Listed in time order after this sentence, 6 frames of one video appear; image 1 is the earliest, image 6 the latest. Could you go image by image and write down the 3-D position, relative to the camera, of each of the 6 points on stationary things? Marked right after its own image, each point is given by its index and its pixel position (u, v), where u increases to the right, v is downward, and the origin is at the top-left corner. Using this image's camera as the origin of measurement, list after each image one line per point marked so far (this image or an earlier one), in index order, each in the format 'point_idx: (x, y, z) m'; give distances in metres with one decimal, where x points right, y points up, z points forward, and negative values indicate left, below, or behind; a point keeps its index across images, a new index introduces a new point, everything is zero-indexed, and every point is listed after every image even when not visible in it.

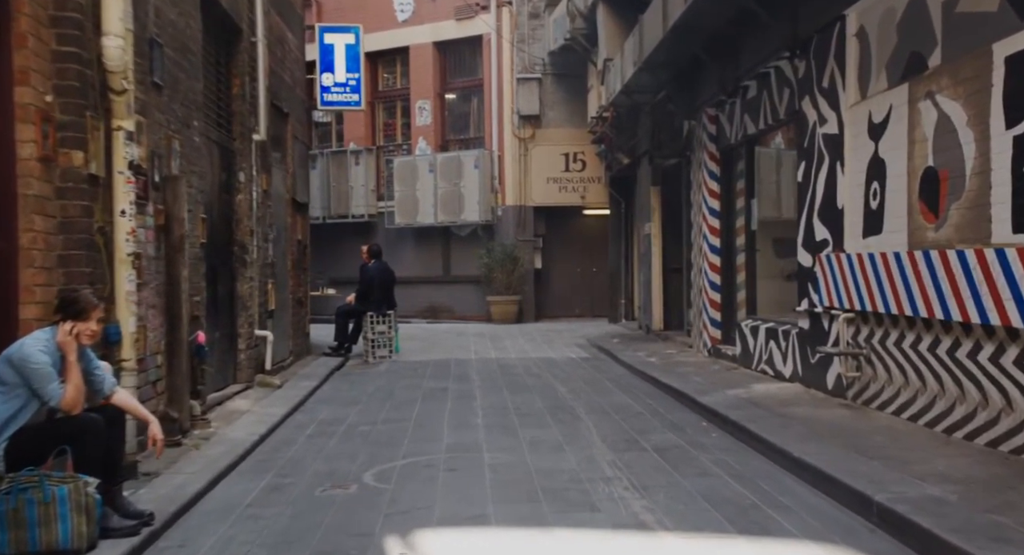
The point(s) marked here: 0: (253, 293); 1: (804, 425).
0: (-2.9, -0.2, +10.7) m
1: (+2.1, -1.1, +6.9) m
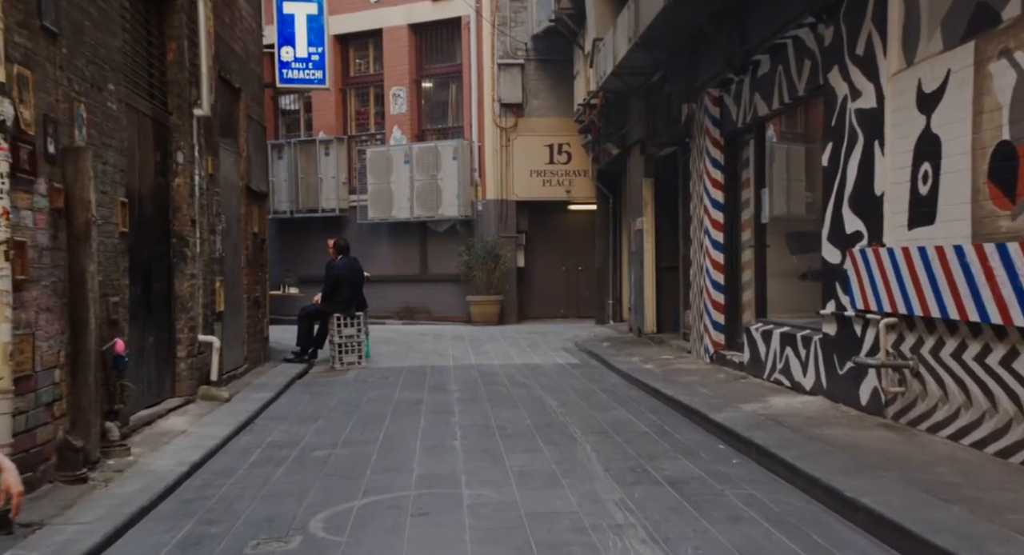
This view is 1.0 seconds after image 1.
0: (-3.1, -0.1, +9.4) m
1: (+2.0, -1.0, +5.7) m
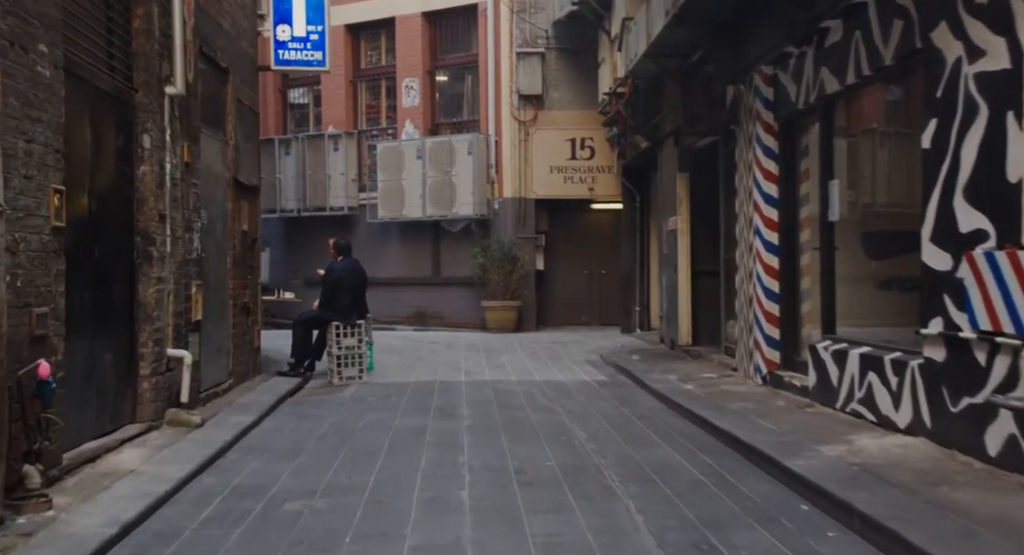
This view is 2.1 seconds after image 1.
0: (-2.9, -0.2, +8.0) m
1: (+2.1, -1.1, +4.2) m
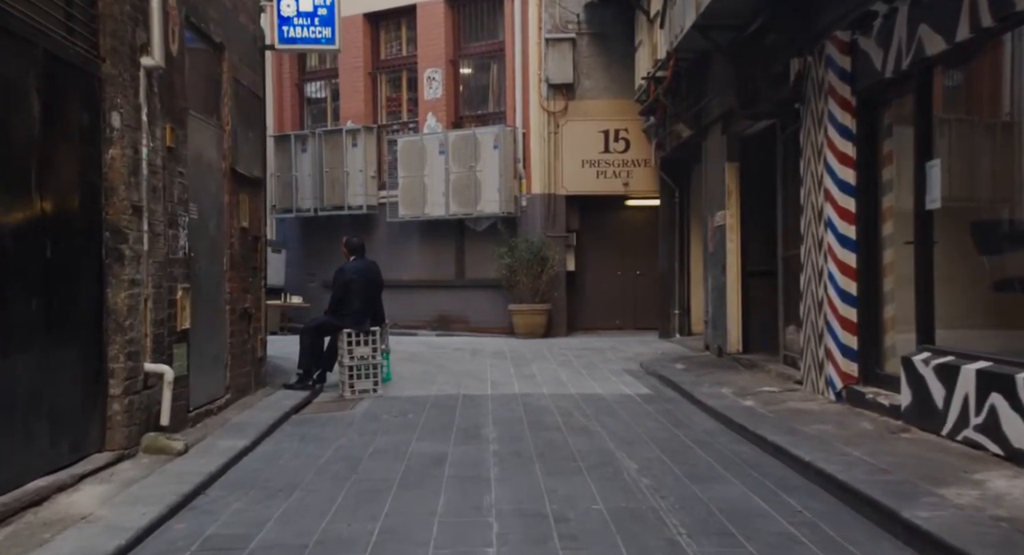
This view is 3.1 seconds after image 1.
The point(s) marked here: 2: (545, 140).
0: (-2.7, -0.2, +6.8) m
1: (+2.3, -1.1, +2.9) m
2: (+0.6, +2.7, +18.4) m
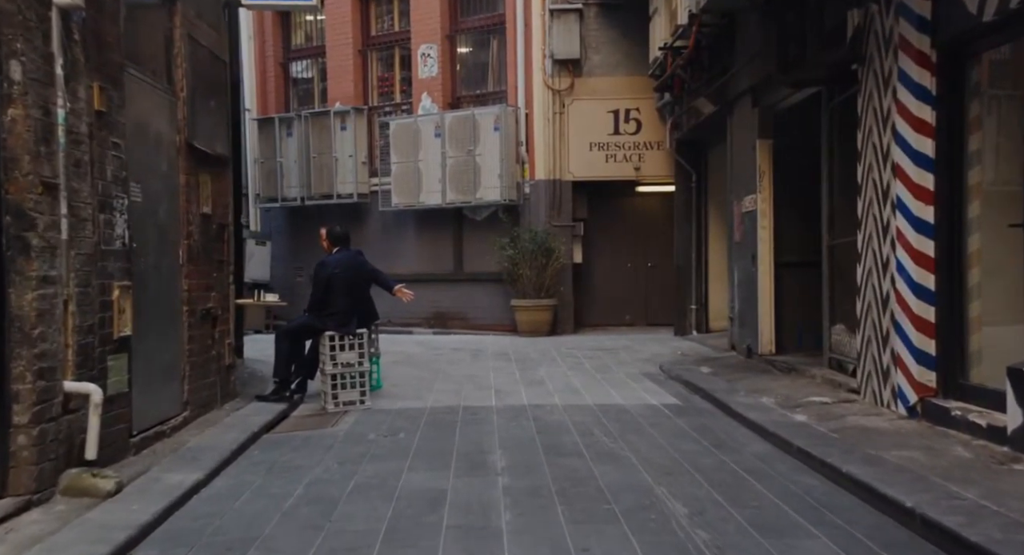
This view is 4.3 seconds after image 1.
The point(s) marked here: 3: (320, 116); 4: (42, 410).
0: (-2.6, -0.2, +5.4) m
1: (+2.4, -1.1, +1.5) m
2: (+0.7, +2.8, +17.0) m
3: (-3.8, +3.2, +19.0) m
4: (-2.6, -0.8, +5.3) m
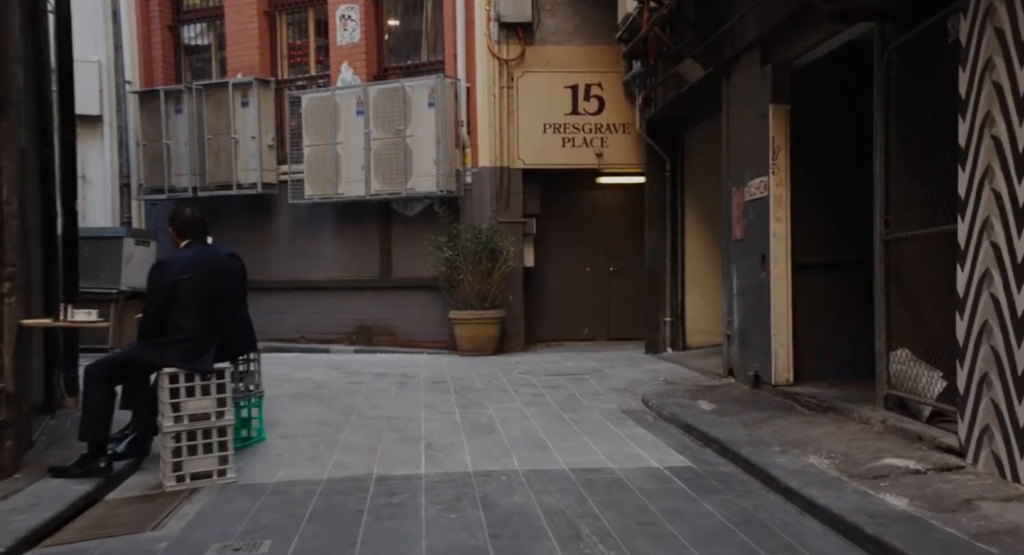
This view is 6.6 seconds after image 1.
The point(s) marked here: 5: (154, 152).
0: (-2.8, -0.2, +2.2) m
1: (+2.5, -1.1, -1.3) m
2: (-0.2, +2.7, +14.1) m
3: (-4.9, +3.1, +15.7) m
4: (-2.8, -0.8, +2.1) m
5: (-6.0, +2.1, +16.1) m
